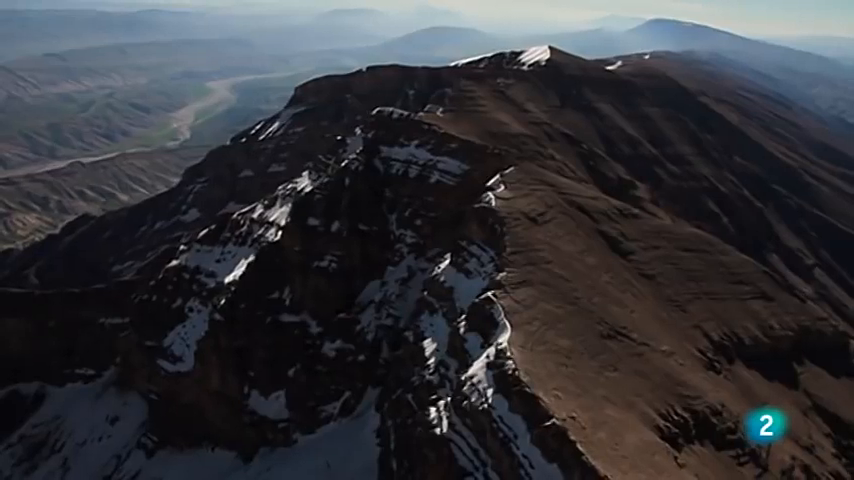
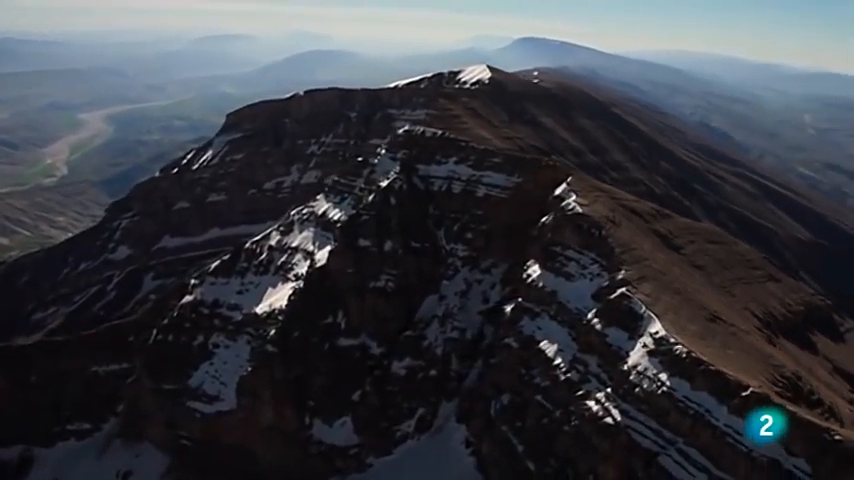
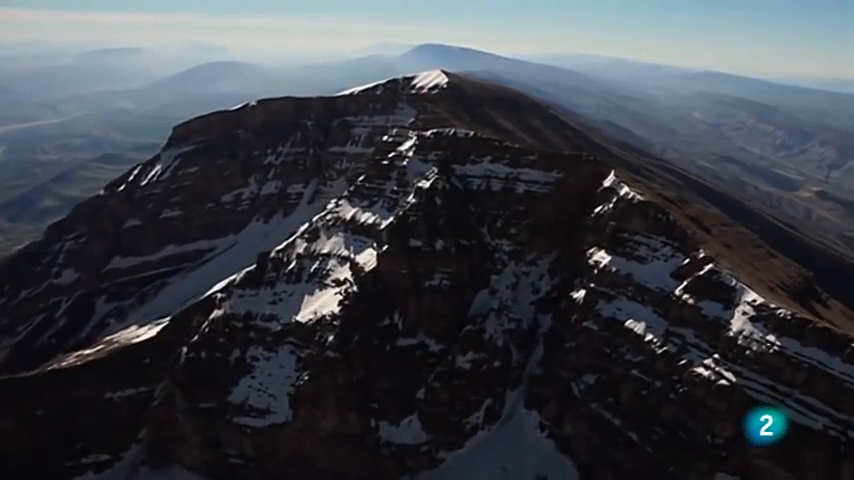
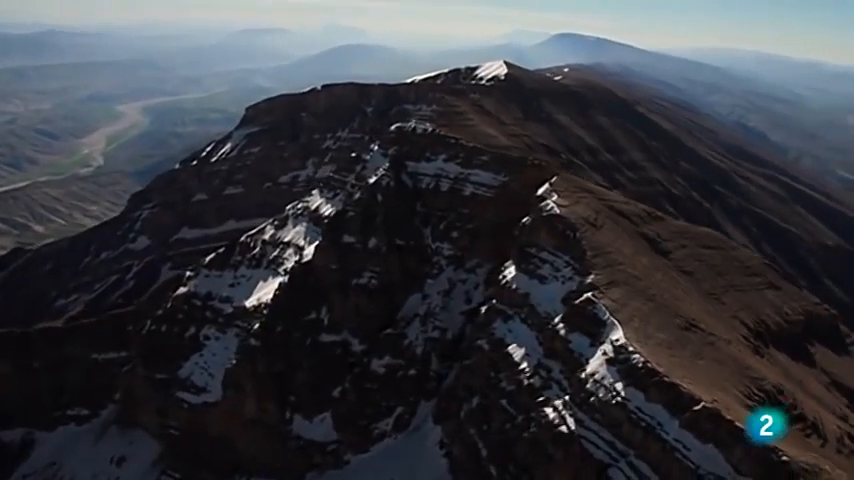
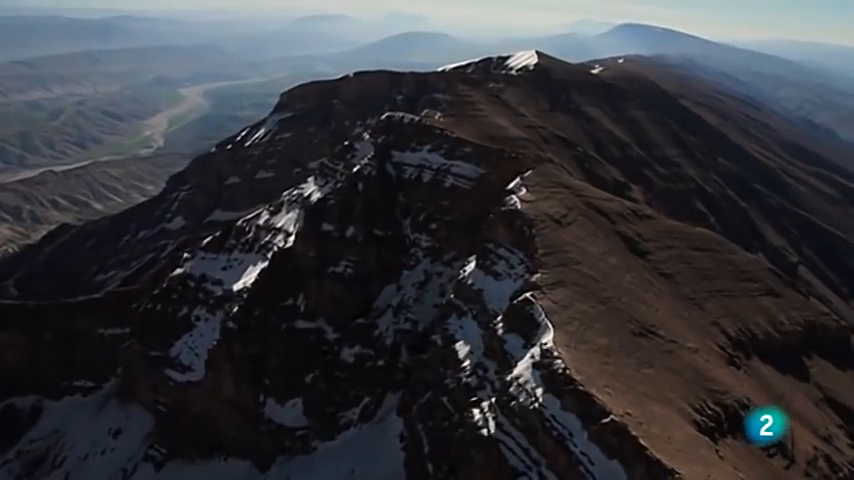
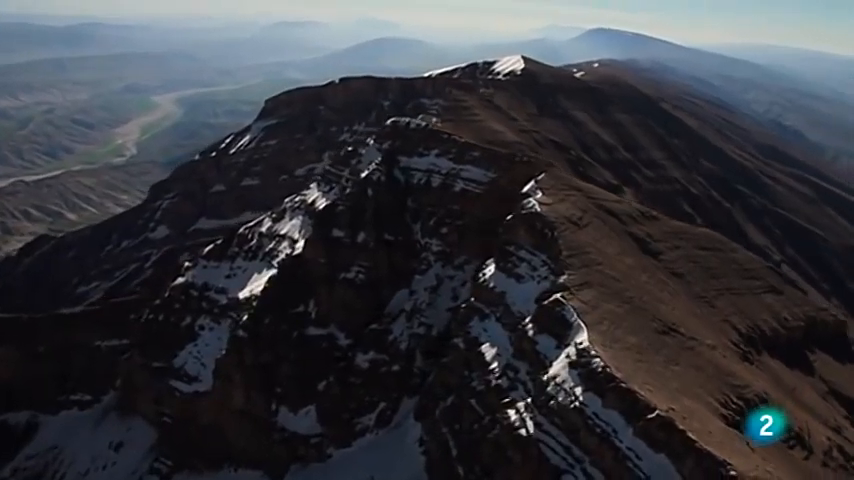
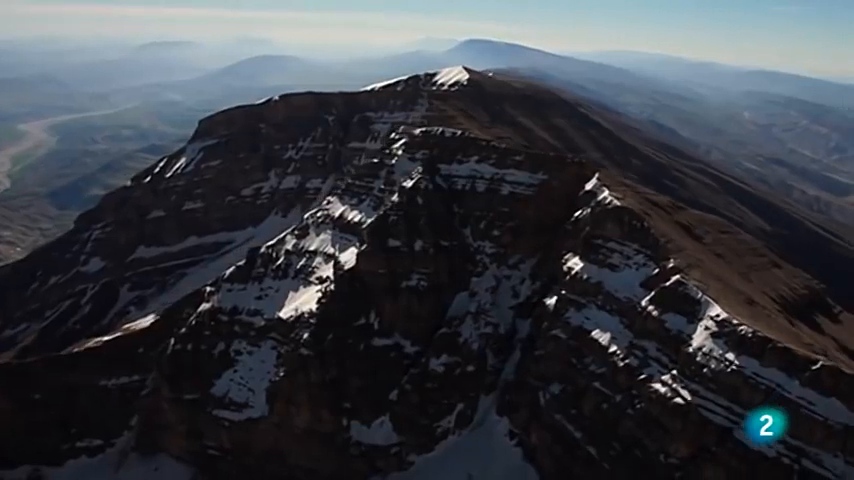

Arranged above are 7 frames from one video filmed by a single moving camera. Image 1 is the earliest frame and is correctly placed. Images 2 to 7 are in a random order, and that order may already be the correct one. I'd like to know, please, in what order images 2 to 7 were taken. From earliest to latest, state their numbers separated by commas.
5, 6, 4, 2, 7, 3
